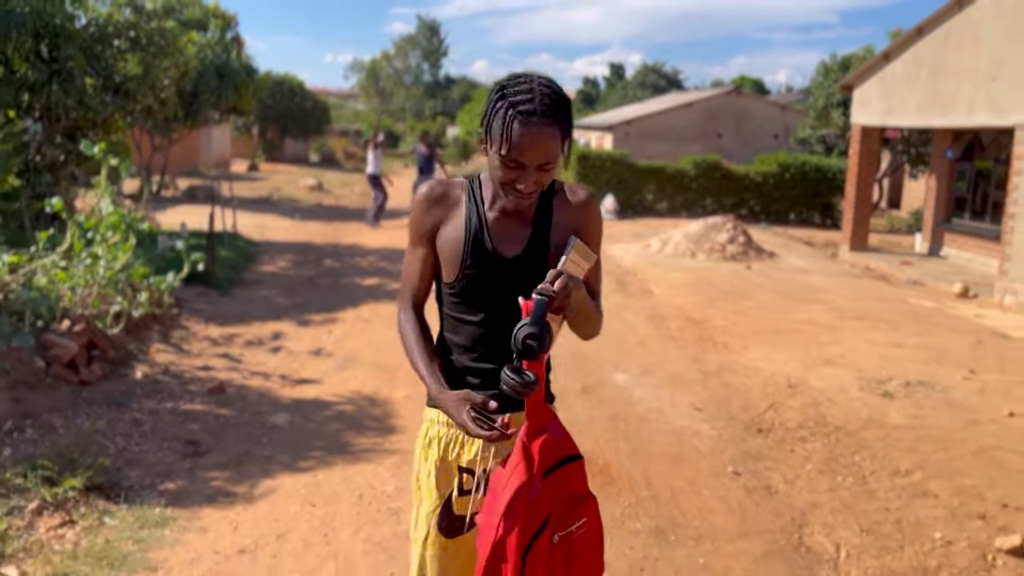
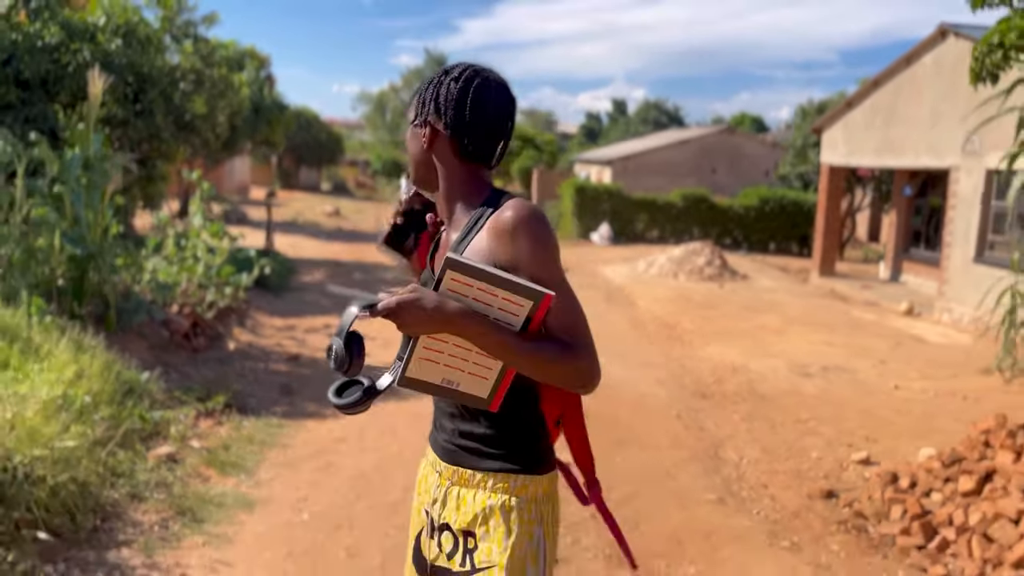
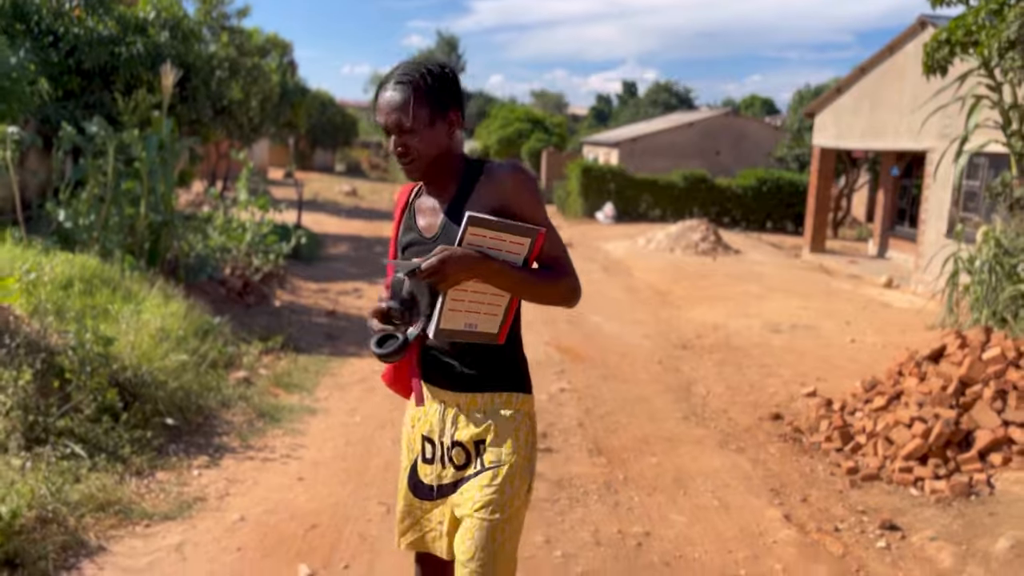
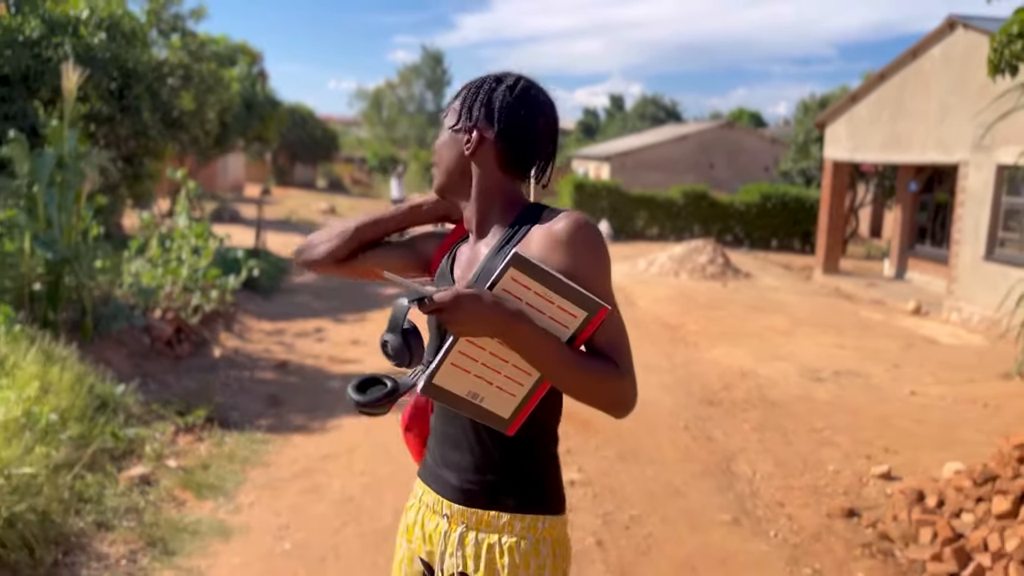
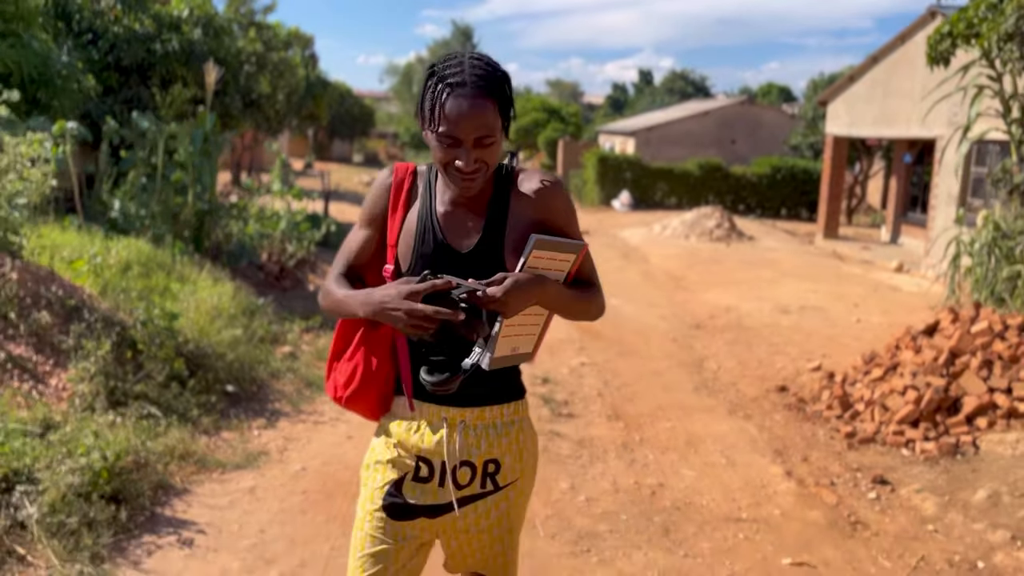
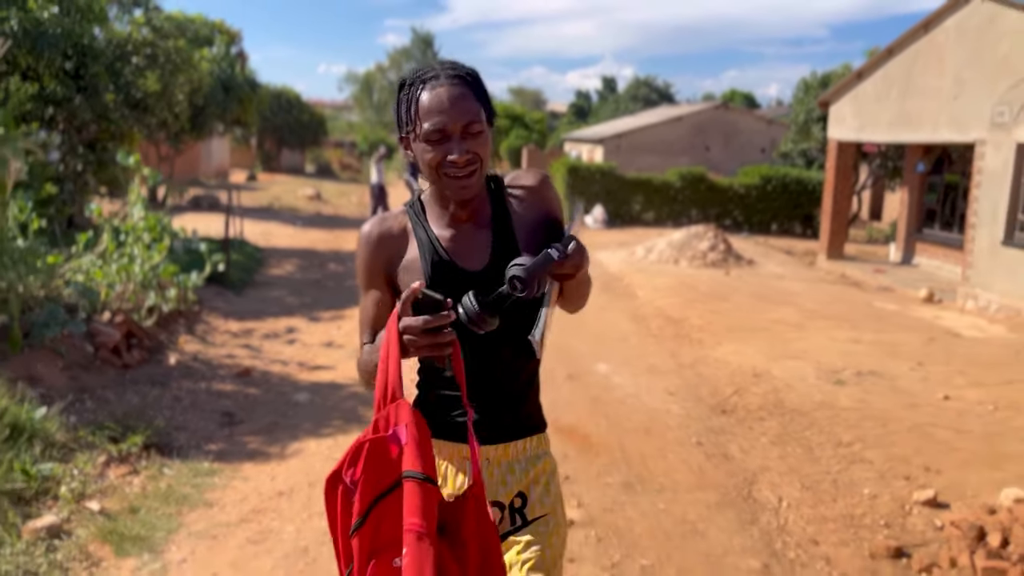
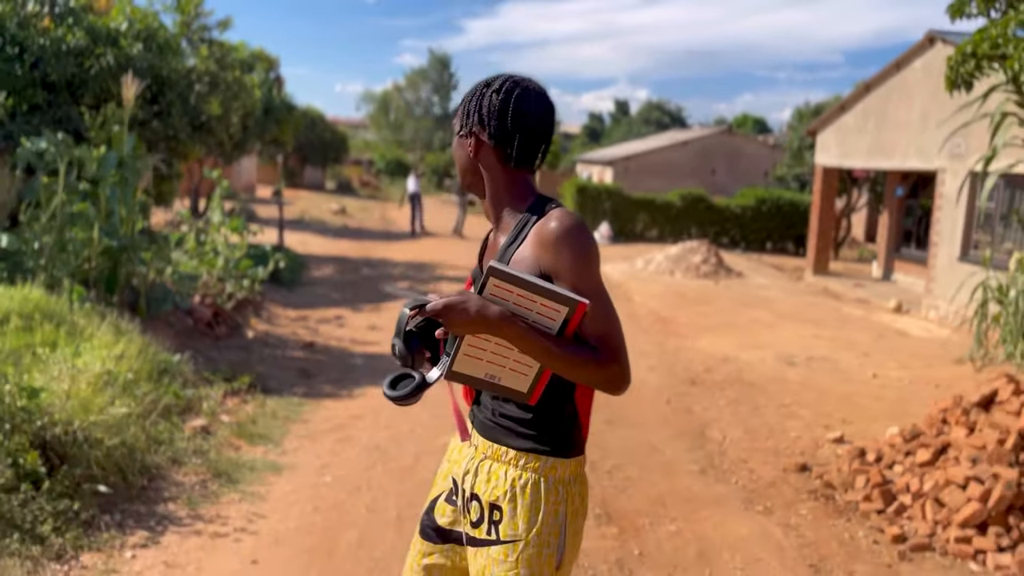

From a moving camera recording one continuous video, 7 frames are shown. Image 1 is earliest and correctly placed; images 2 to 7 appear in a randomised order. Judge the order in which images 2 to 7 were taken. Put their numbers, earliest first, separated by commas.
6, 4, 2, 7, 3, 5
